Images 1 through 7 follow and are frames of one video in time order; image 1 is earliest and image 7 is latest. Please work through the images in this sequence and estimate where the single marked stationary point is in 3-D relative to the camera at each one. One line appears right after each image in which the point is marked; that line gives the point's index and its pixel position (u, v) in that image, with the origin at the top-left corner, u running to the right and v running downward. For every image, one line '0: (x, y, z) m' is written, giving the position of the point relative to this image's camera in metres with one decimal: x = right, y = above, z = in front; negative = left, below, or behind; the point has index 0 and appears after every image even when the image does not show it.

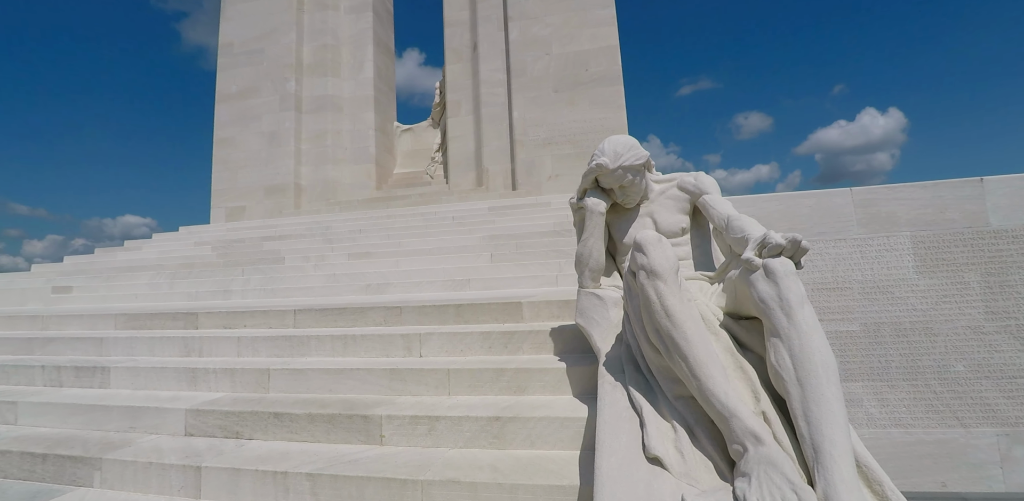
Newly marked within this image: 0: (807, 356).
0: (+1.0, -0.4, +1.8) m
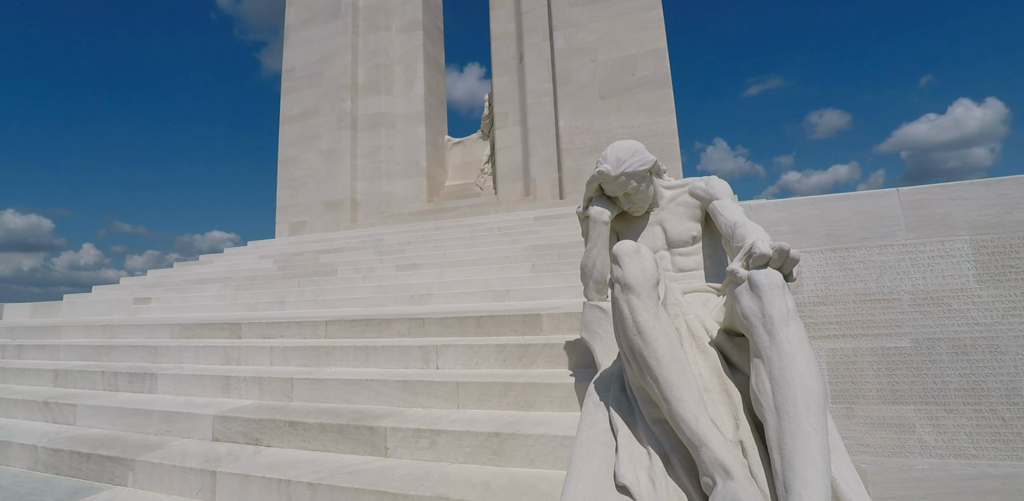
0: (+0.9, -0.4, +1.6) m
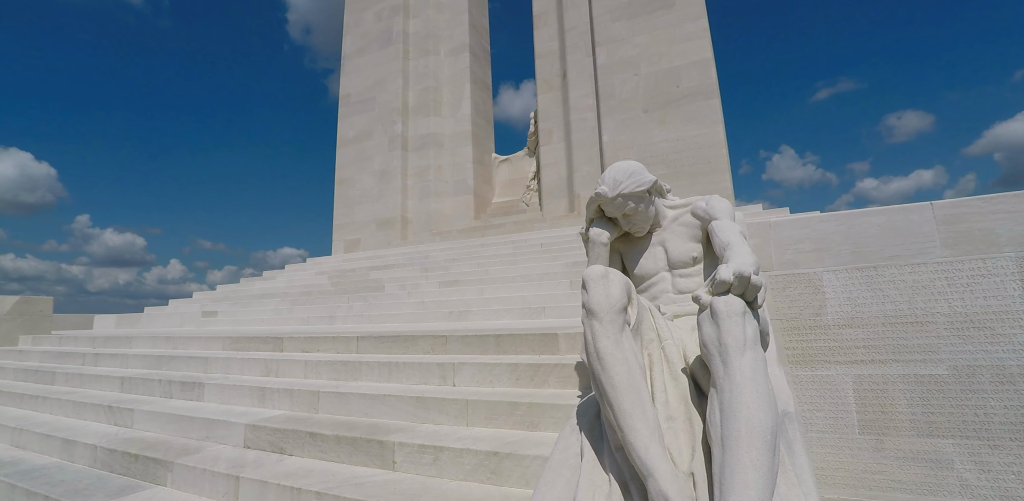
0: (+0.7, -0.5, +1.5) m
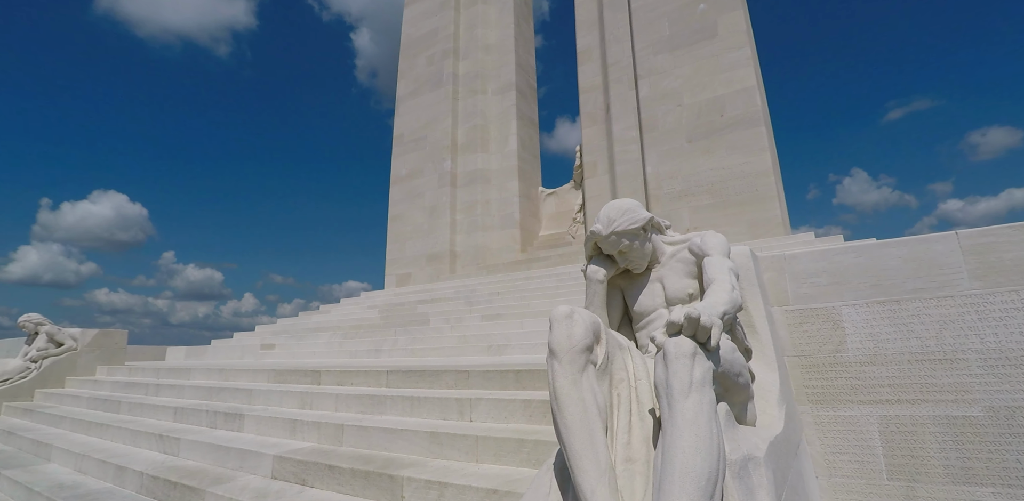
0: (+0.5, -0.6, +1.5) m
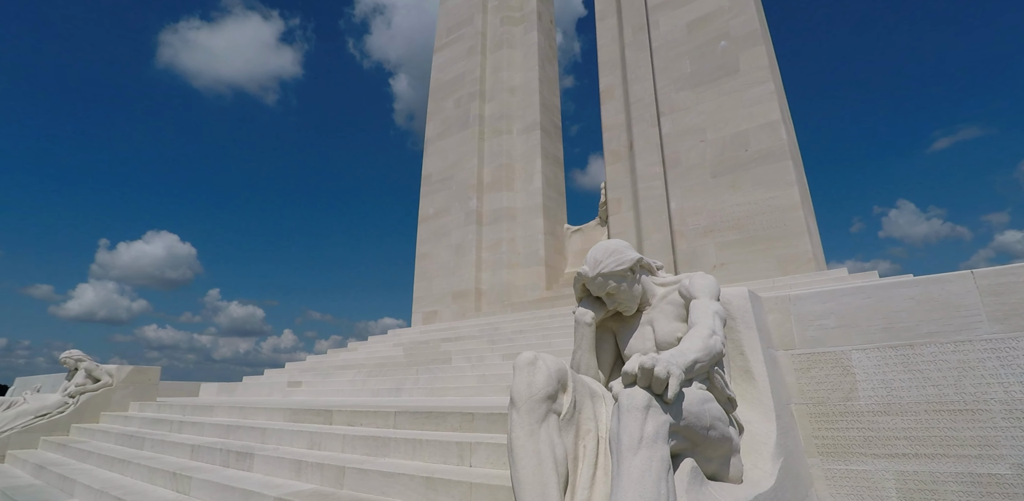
0: (+0.3, -0.8, +1.4) m
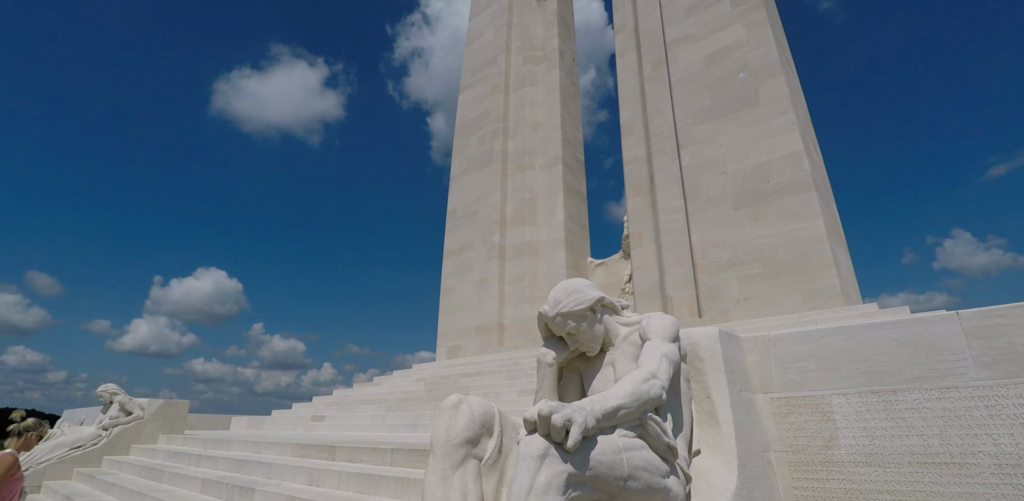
0: (0.0, -0.9, +1.4) m
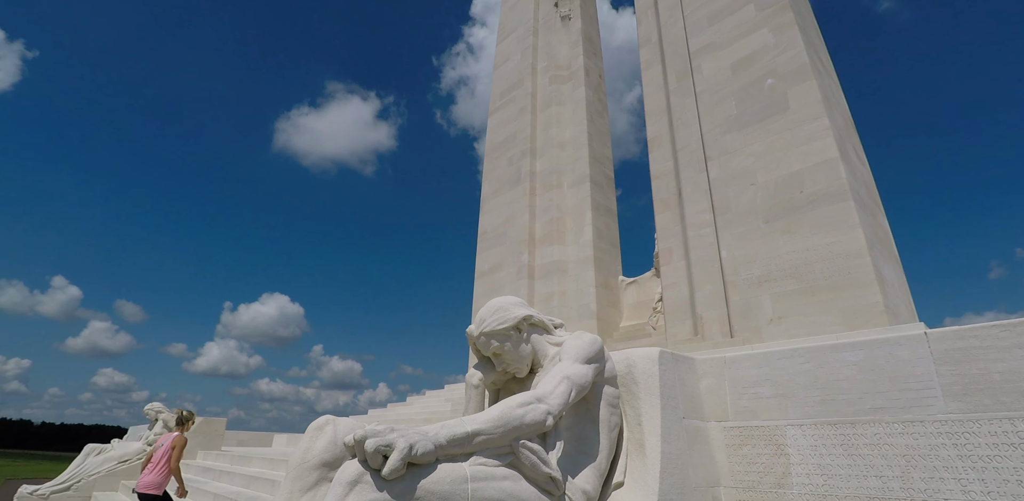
0: (-0.6, -0.9, +1.3) m
